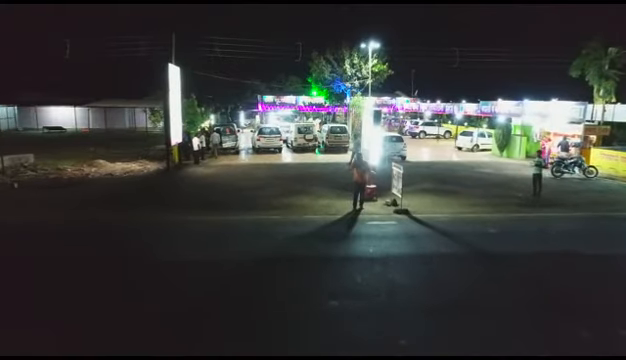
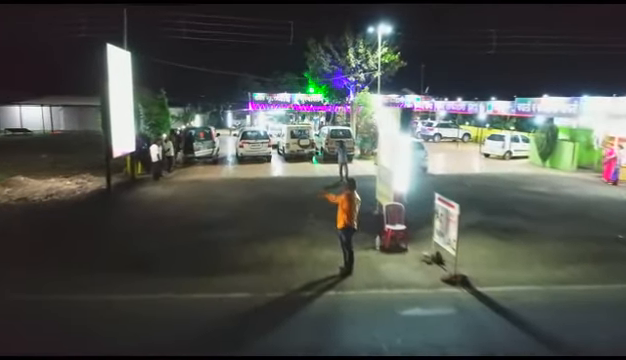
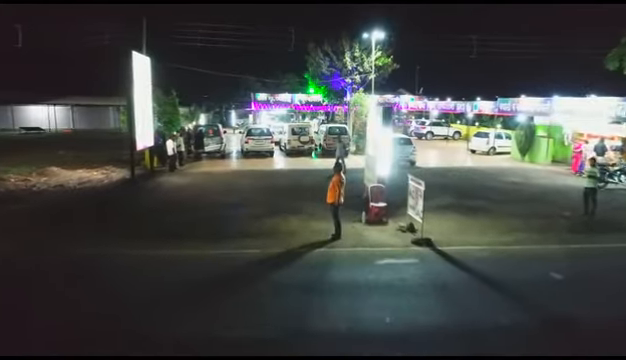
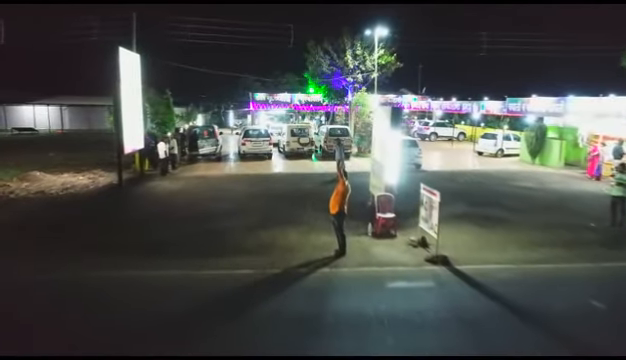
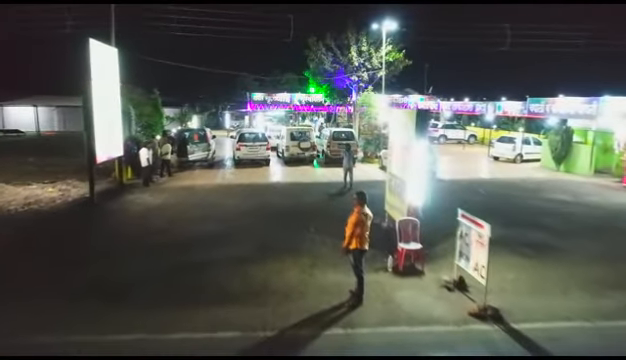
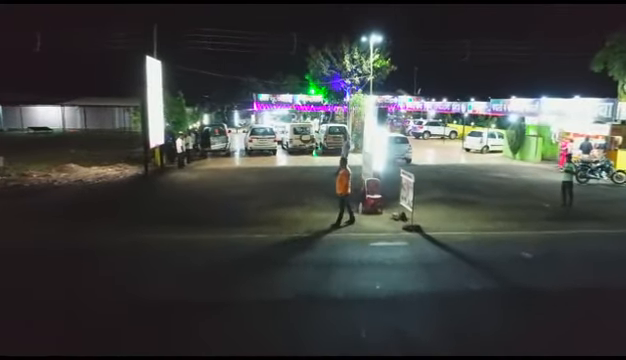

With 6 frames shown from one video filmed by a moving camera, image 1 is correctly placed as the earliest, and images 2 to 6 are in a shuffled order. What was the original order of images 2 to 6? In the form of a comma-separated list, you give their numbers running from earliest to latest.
6, 3, 4, 2, 5
